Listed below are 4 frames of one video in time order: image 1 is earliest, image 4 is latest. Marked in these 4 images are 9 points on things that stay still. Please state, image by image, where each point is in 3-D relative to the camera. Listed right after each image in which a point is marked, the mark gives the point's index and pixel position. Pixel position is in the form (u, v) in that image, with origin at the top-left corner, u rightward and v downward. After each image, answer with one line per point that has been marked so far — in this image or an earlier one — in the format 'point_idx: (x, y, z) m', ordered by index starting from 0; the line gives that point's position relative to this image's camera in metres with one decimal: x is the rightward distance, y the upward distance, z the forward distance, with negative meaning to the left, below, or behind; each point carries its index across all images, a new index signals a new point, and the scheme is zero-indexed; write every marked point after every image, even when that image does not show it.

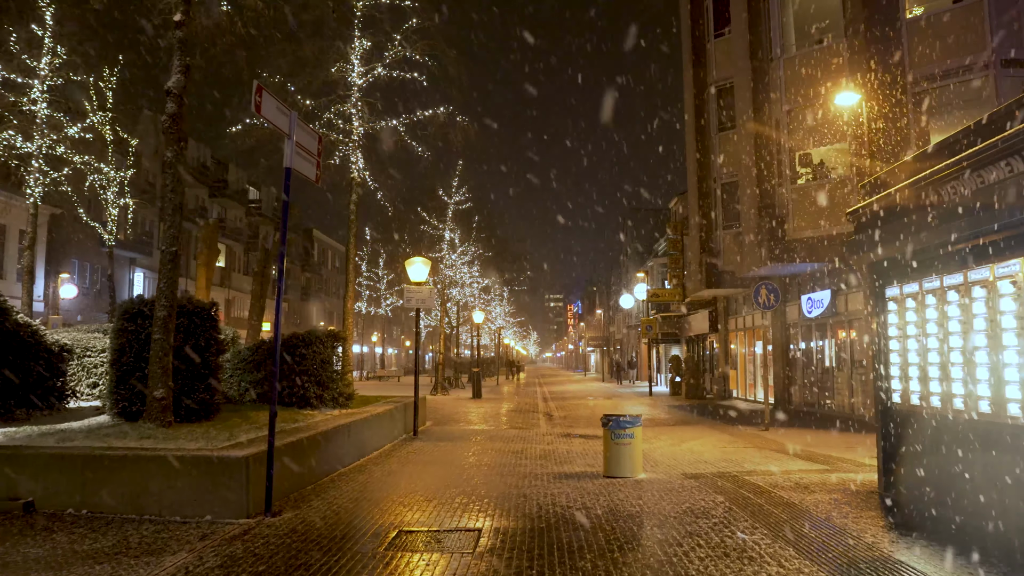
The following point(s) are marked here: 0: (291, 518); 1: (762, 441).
0: (-2.2, -2.3, +7.0) m
1: (+4.9, -3.0, +13.8) m
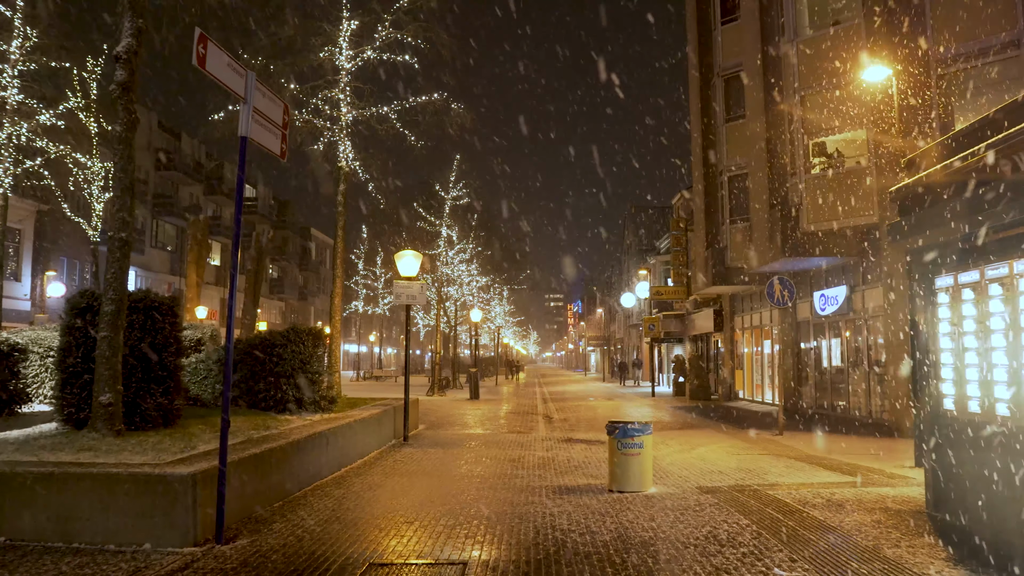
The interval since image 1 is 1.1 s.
0: (-2.2, -2.2, +6.0) m
1: (+4.8, -2.9, +12.8) m
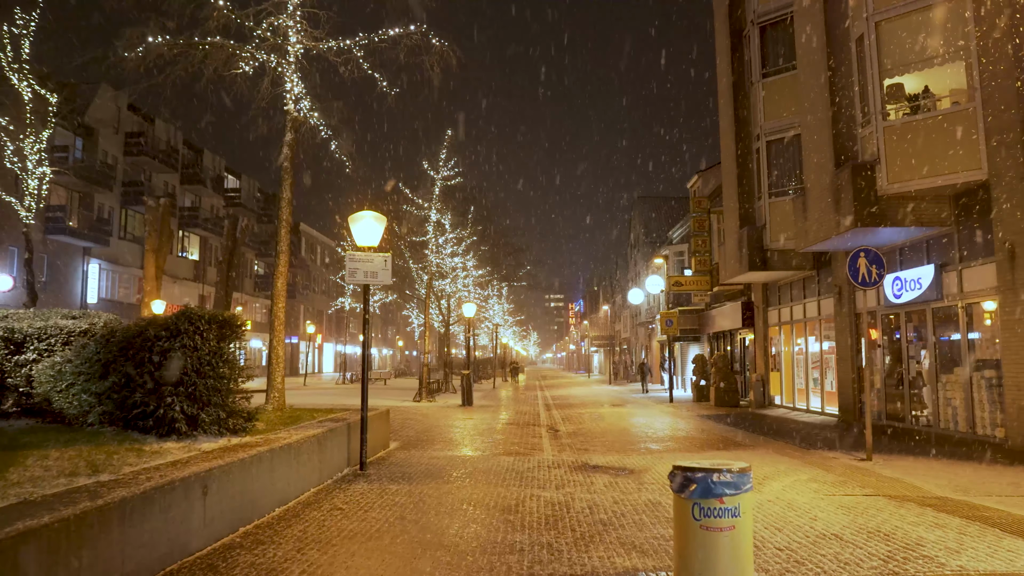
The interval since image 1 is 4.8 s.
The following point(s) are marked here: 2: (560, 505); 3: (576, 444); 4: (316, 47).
0: (-2.3, -1.8, +2.2) m
1: (+4.7, -2.5, +9.0) m
2: (+0.5, -2.4, +7.8) m
3: (+1.3, -3.1, +14.3) m
4: (-3.8, +4.6, +13.7) m
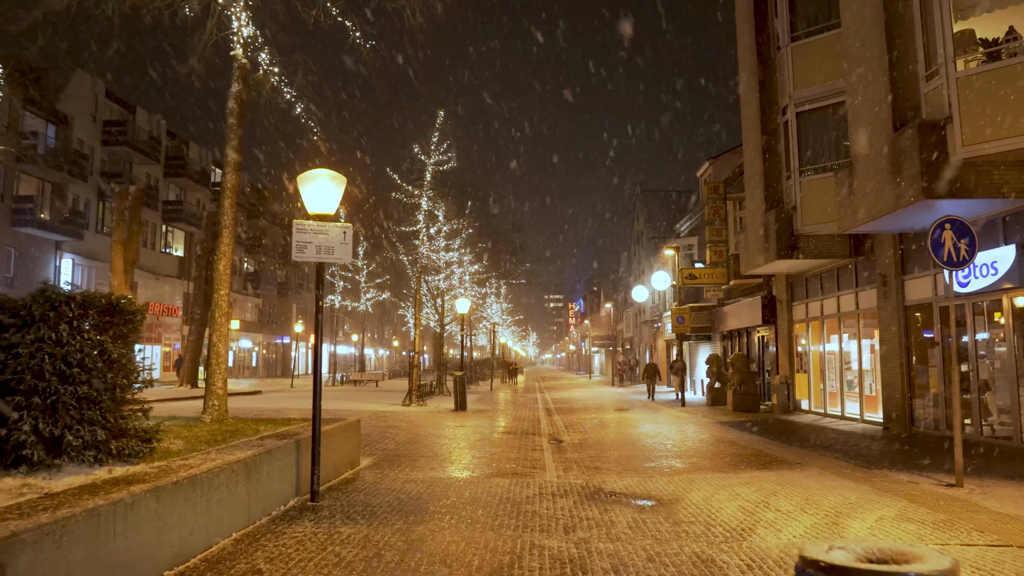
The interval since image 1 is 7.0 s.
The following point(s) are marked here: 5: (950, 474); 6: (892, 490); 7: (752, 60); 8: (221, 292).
0: (-2.3, -1.5, -0.1) m
1: (+4.7, -2.2, +6.7) m
2: (+0.4, -2.1, +5.5) m
3: (+1.2, -2.9, +12.0) m
4: (-3.8, +4.9, +11.4) m
5: (+5.7, -2.4, +9.2) m
6: (+4.6, -2.4, +8.5) m
7: (+6.3, +6.0, +18.7) m
8: (-4.2, 0.0, +10.3) m
